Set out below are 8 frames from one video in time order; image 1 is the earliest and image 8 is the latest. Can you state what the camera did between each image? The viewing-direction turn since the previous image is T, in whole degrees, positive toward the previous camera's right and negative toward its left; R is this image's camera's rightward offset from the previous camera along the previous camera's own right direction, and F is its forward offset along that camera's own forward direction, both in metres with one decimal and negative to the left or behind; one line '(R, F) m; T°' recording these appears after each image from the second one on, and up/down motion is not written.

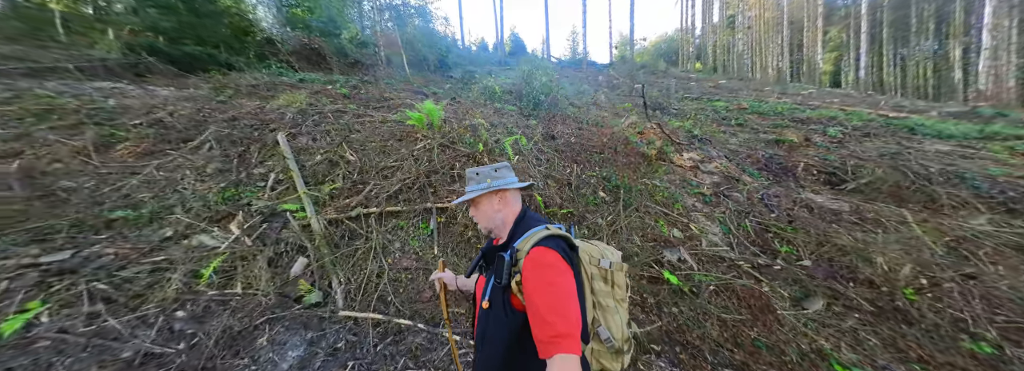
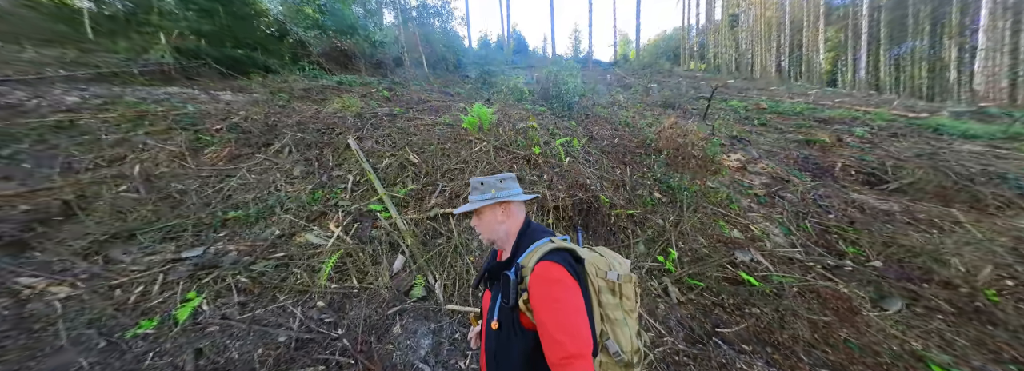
(-0.7, -0.2) m; -1°
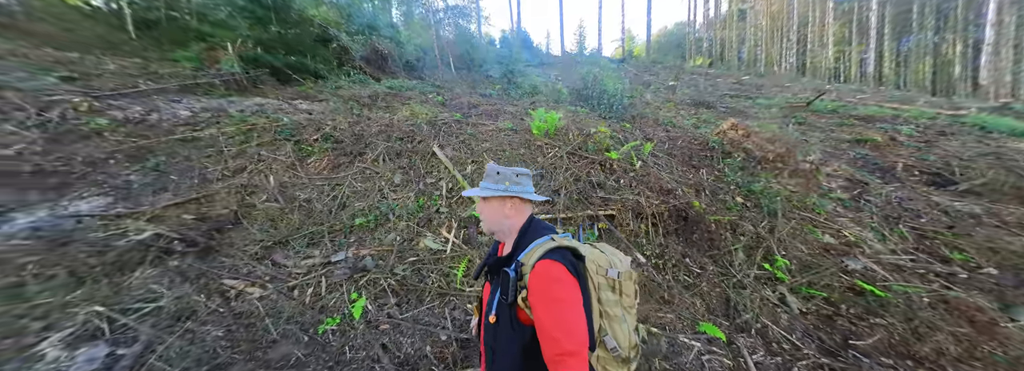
(-0.9, -0.2) m; -2°
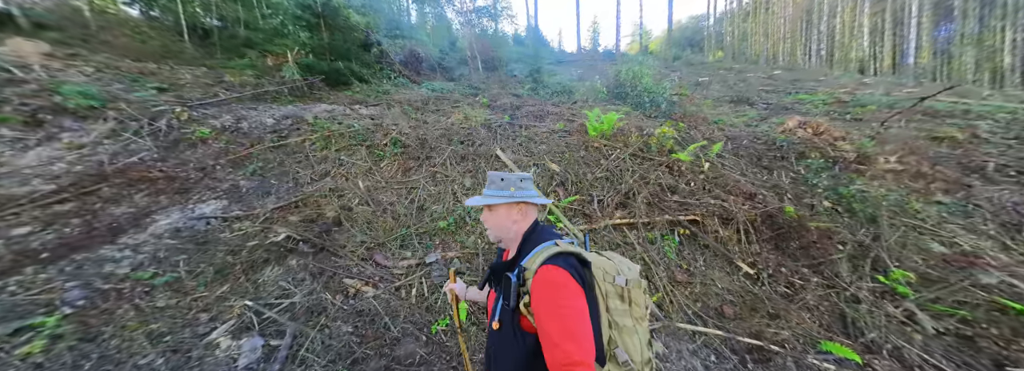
(-0.6, 0.0) m; -4°
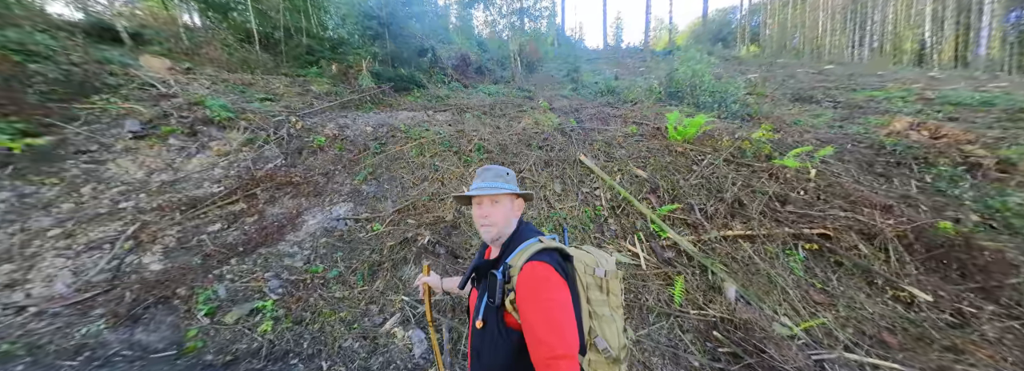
(-0.8, -0.1) m; -6°
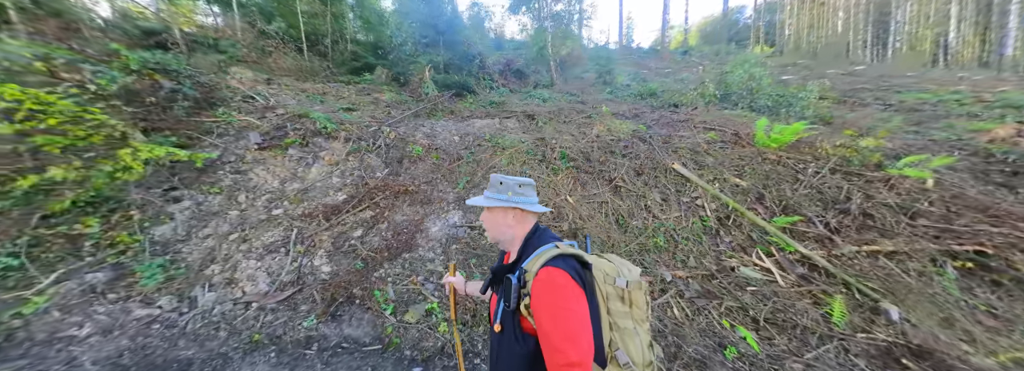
(-1.0, -0.2) m; -4°
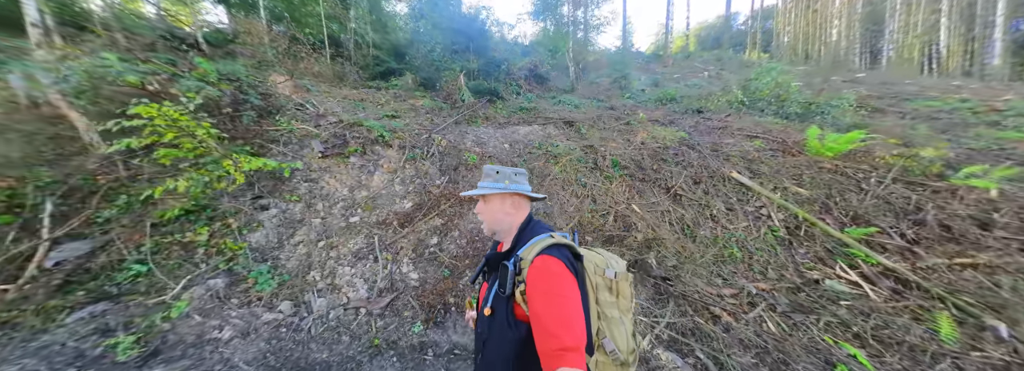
(-0.8, -0.1) m; -1°
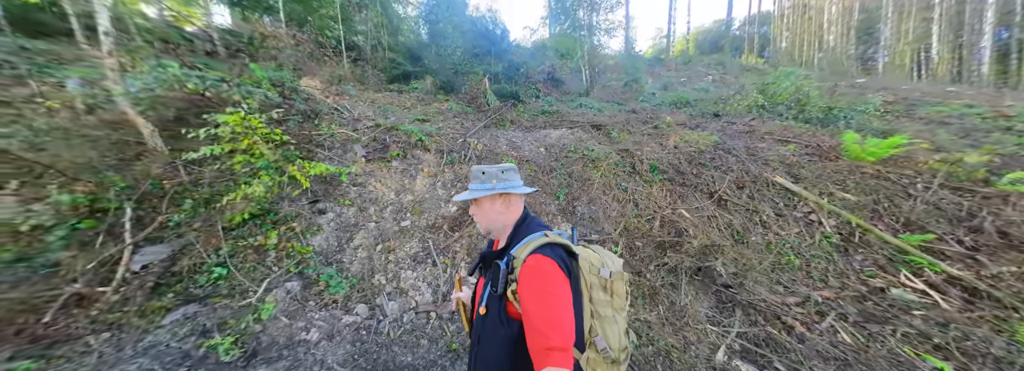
(-0.5, 0.0) m; -1°
